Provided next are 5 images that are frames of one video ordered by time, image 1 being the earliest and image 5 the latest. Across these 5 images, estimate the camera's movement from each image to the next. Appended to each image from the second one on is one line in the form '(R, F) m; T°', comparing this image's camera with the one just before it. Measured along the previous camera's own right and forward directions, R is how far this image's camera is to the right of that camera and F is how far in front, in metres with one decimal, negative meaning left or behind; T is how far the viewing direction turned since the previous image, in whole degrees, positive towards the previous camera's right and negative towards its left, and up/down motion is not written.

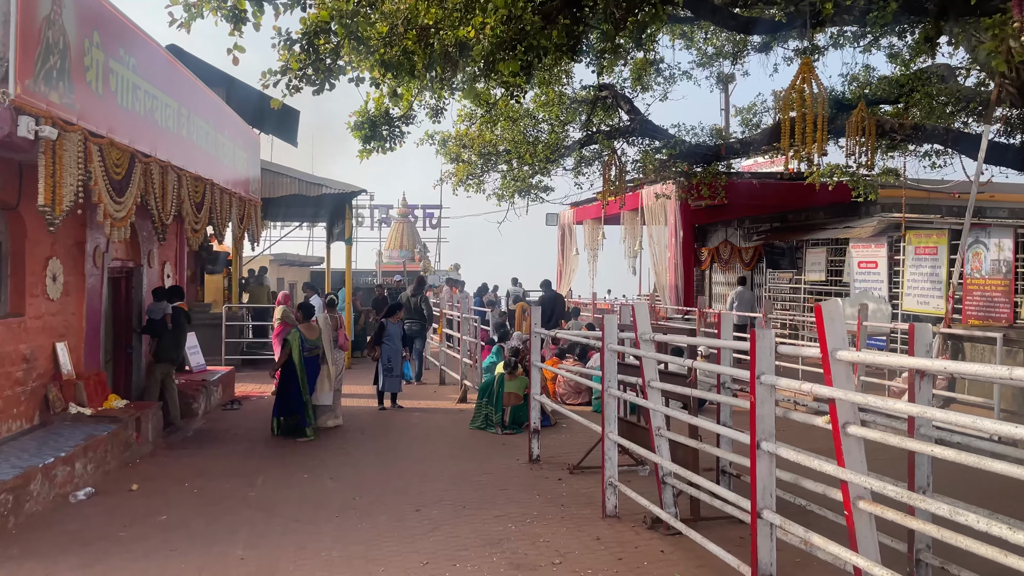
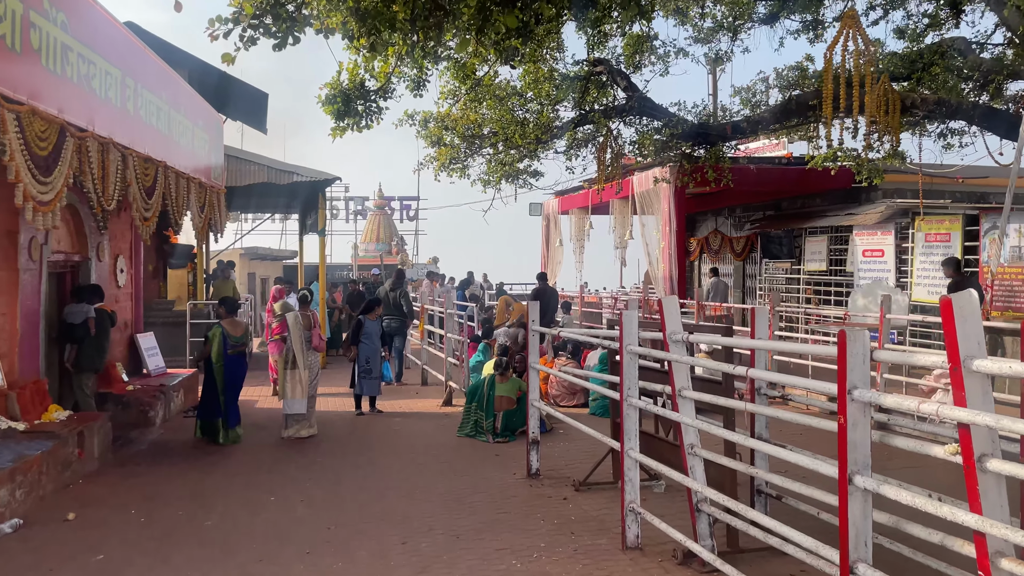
(-0.1, +0.8) m; +2°
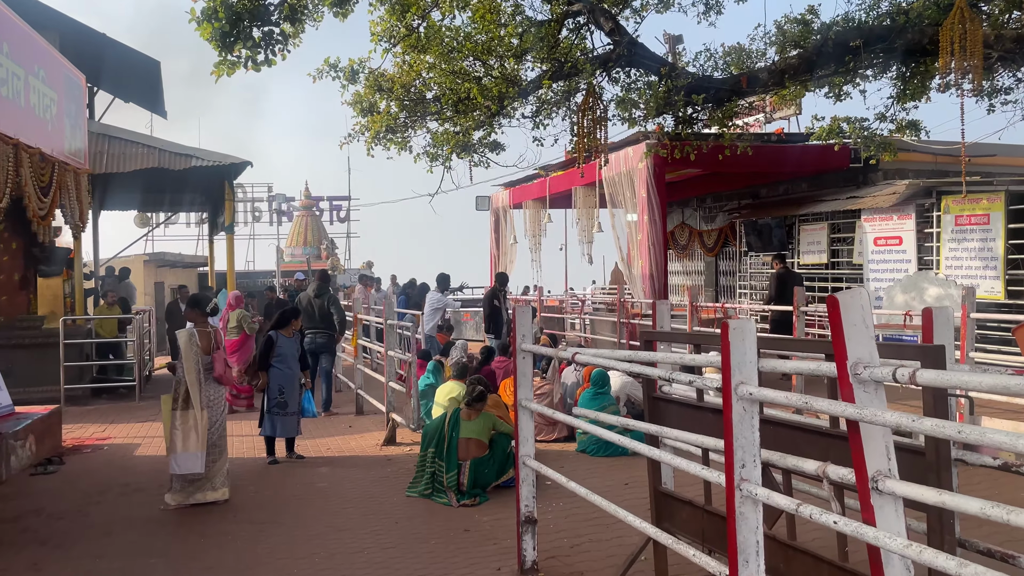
(-0.2, +2.1) m; +5°
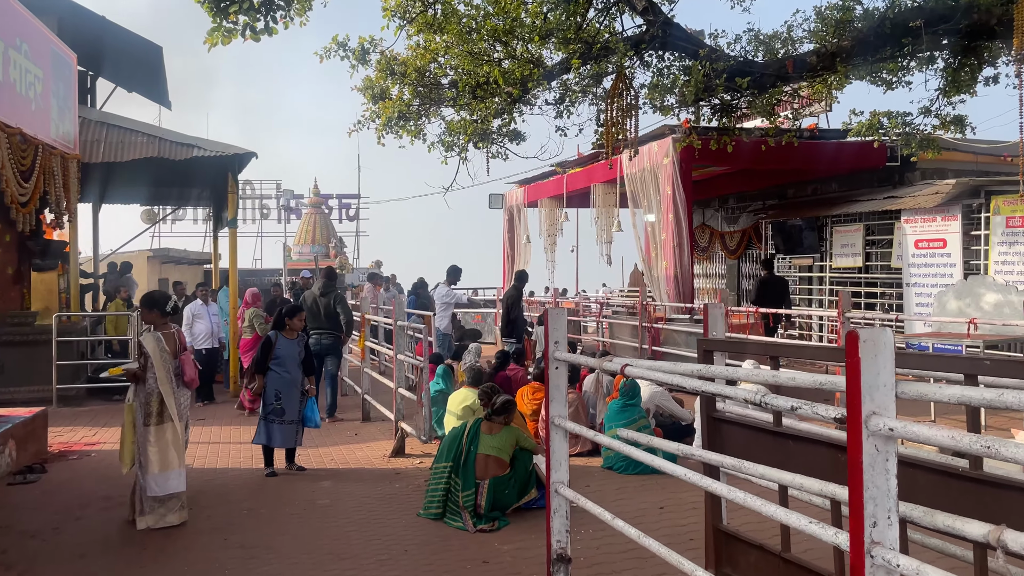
(-0.1, +0.6) m; -1°
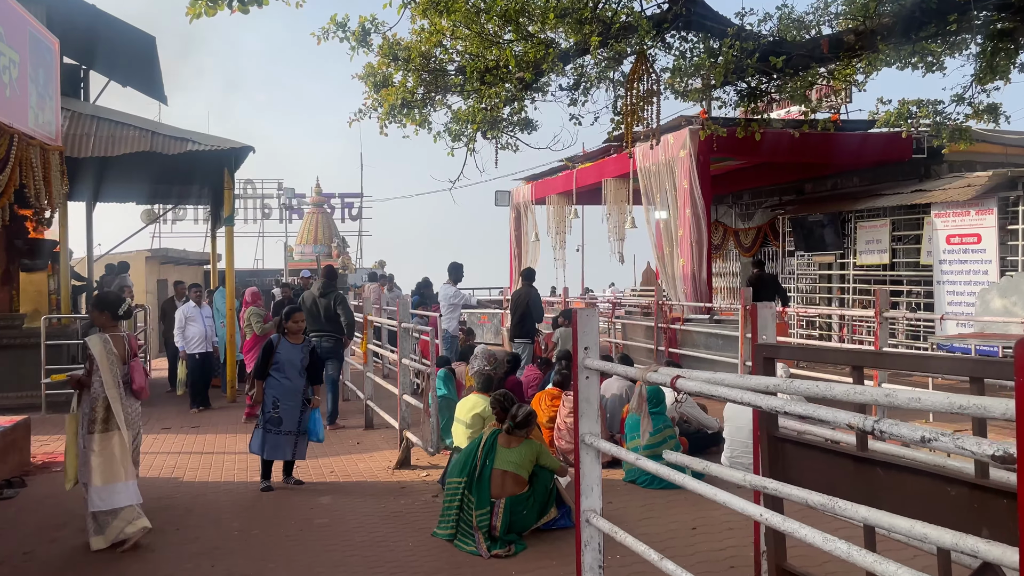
(-0.1, +0.5) m; 0°
